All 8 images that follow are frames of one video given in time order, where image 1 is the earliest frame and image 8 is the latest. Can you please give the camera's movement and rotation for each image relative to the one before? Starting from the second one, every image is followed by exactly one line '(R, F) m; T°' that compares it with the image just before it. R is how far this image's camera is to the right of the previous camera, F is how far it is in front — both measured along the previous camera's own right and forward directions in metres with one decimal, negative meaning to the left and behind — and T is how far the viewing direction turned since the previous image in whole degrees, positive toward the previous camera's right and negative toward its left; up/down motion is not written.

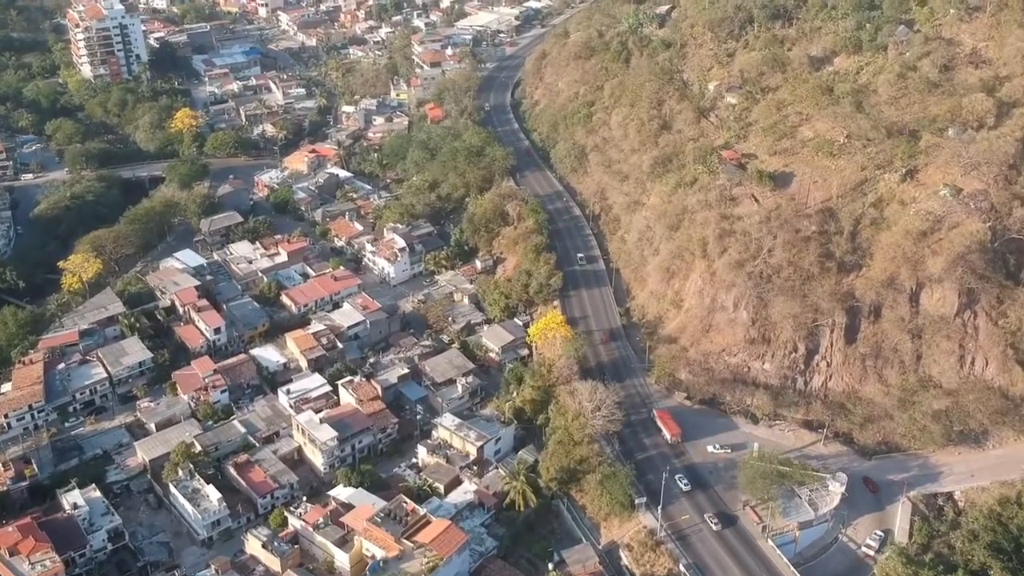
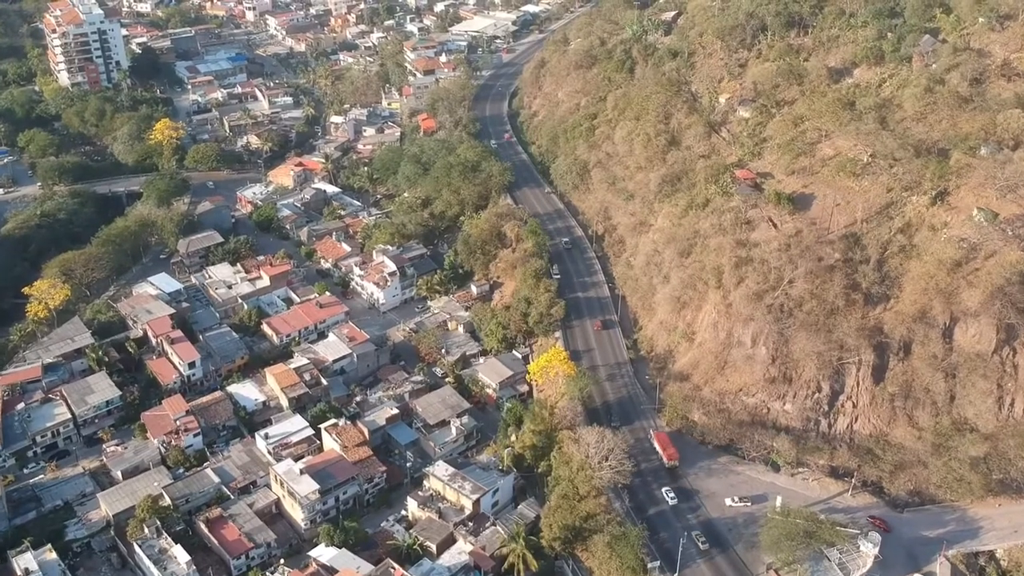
(-0.1, +2.9) m; 0°
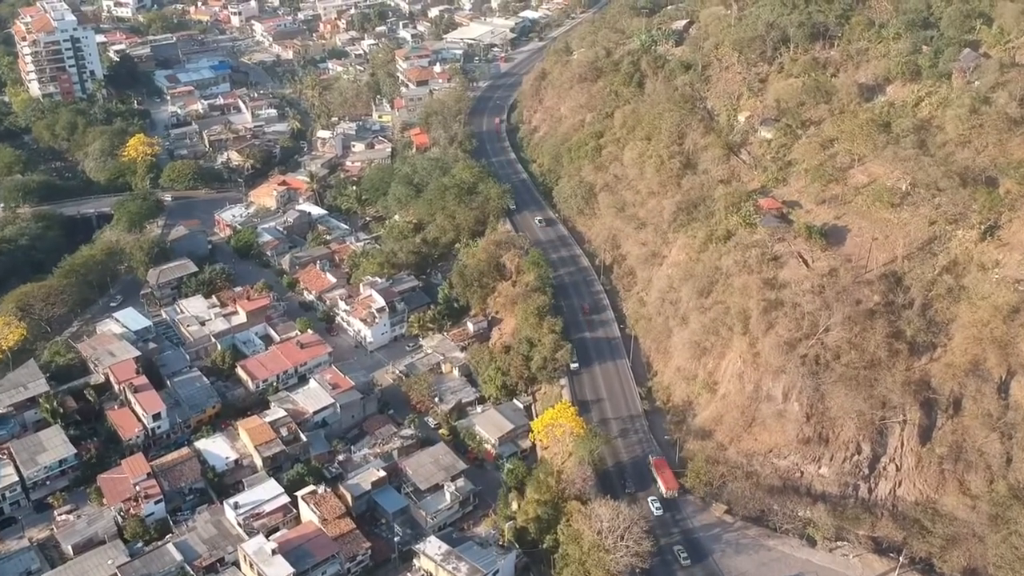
(-0.2, +3.6) m; 0°
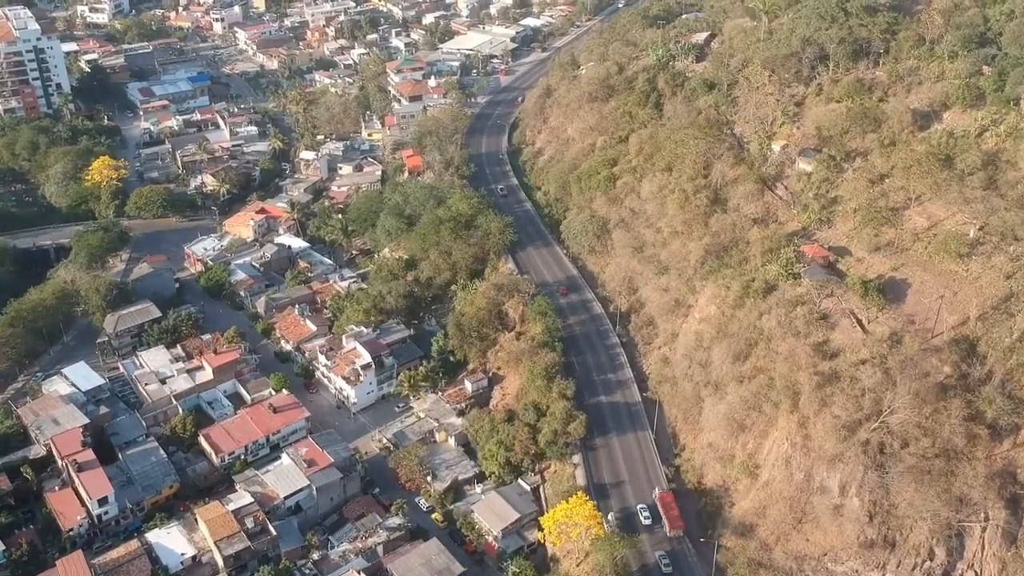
(-0.3, +4.6) m; 0°
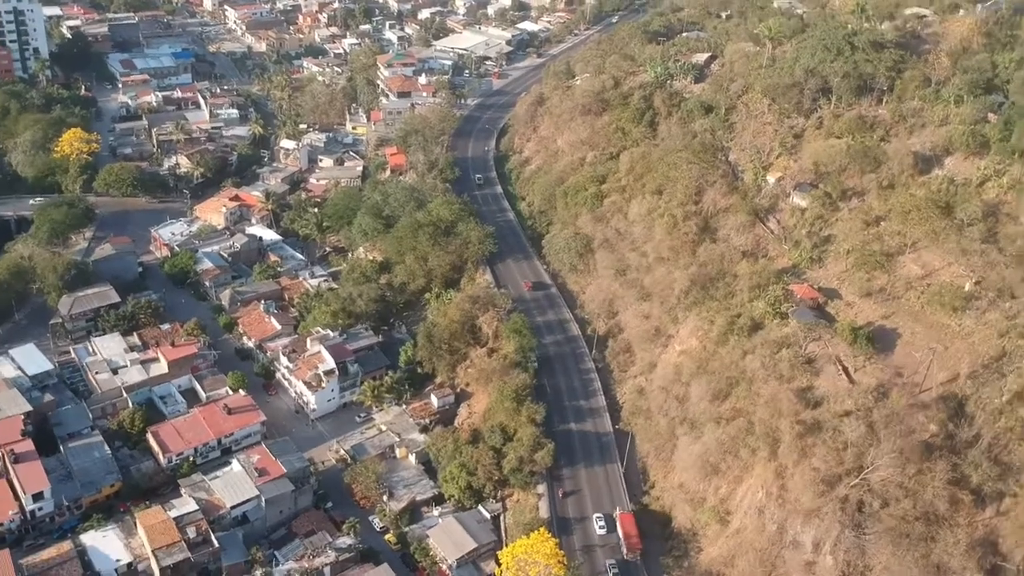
(0.0, +1.3) m; +2°
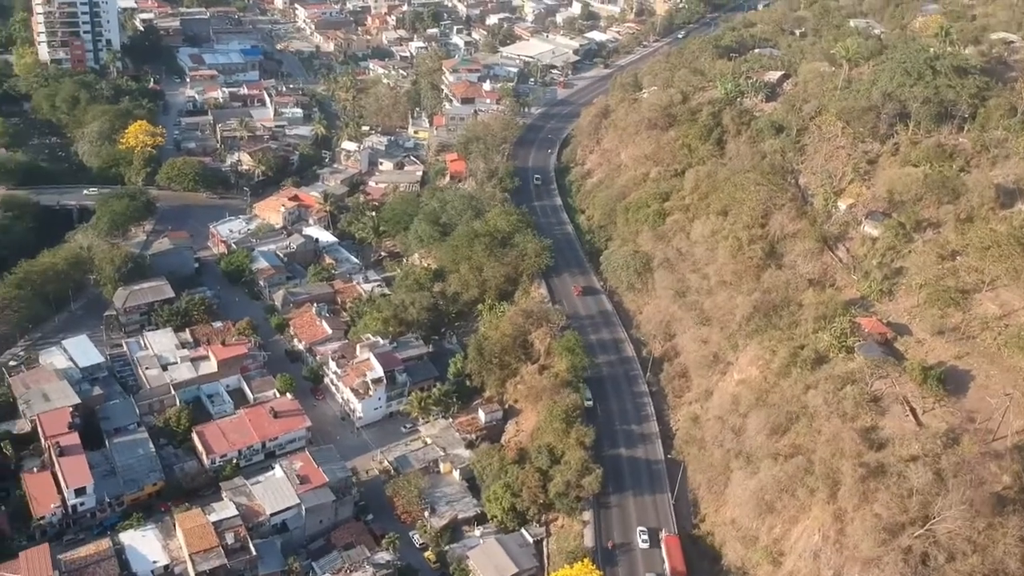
(-0.2, +0.8) m; -4°
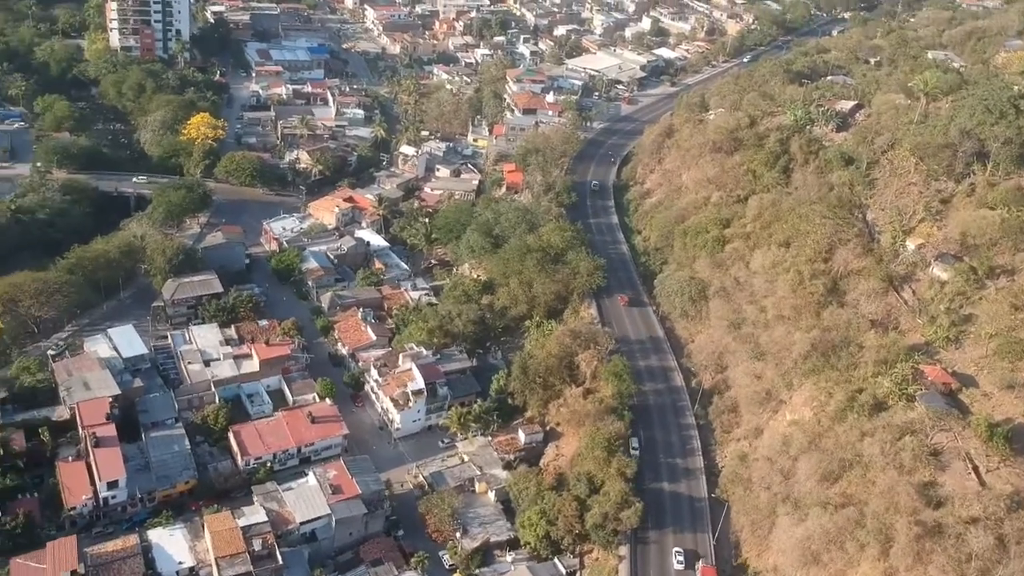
(-0.2, +0.9) m; -3°
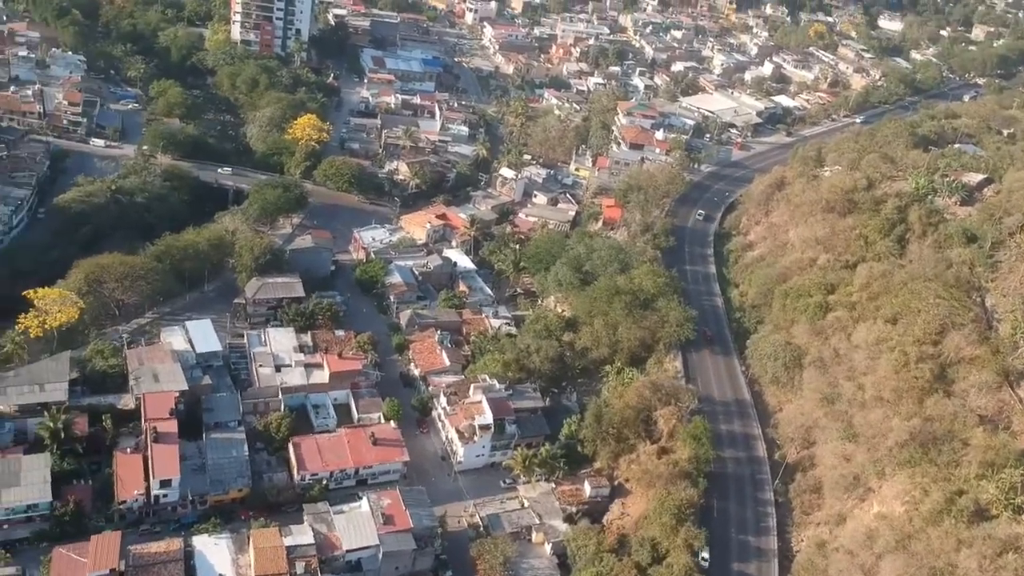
(-0.4, +1.5) m; -6°
